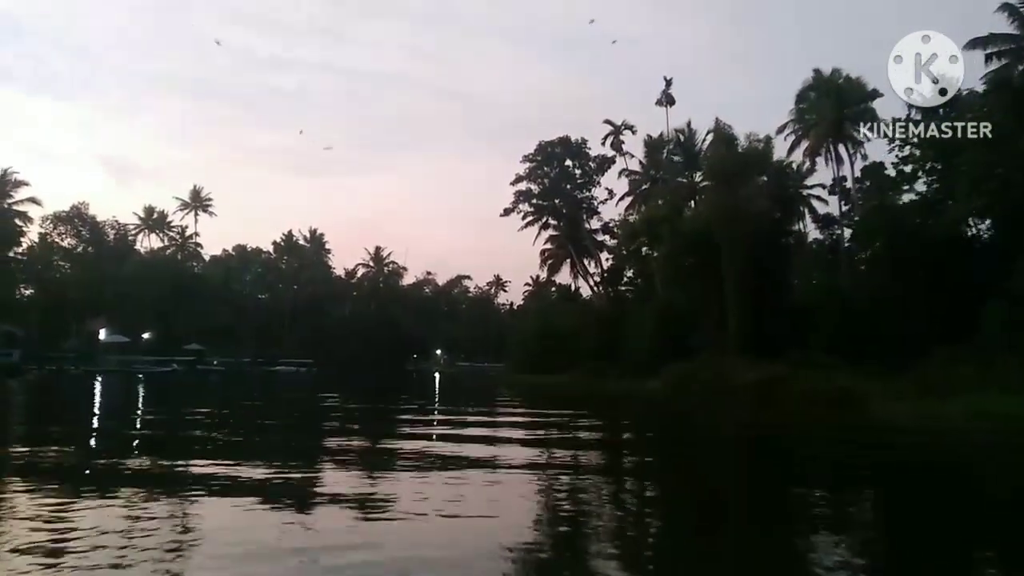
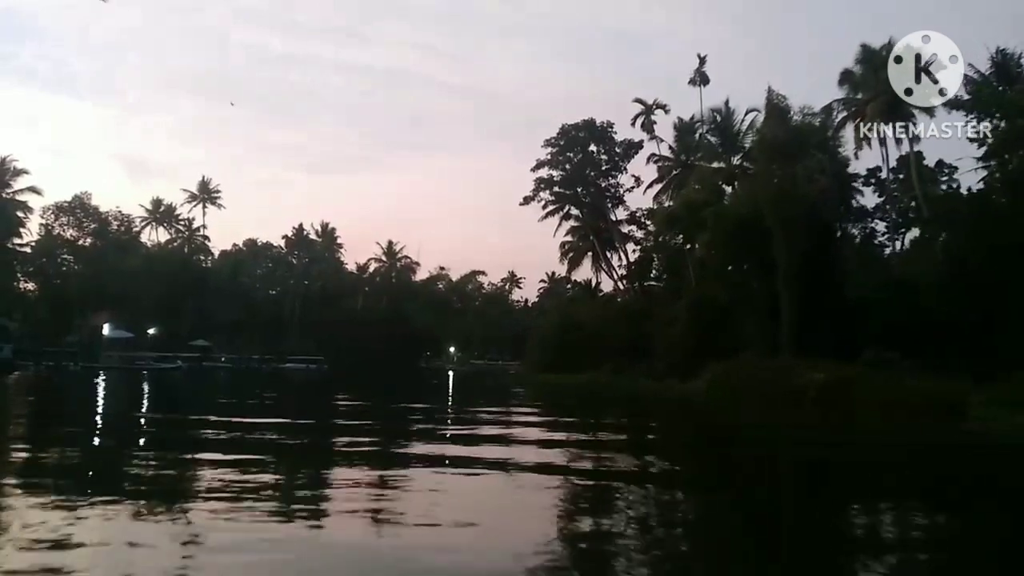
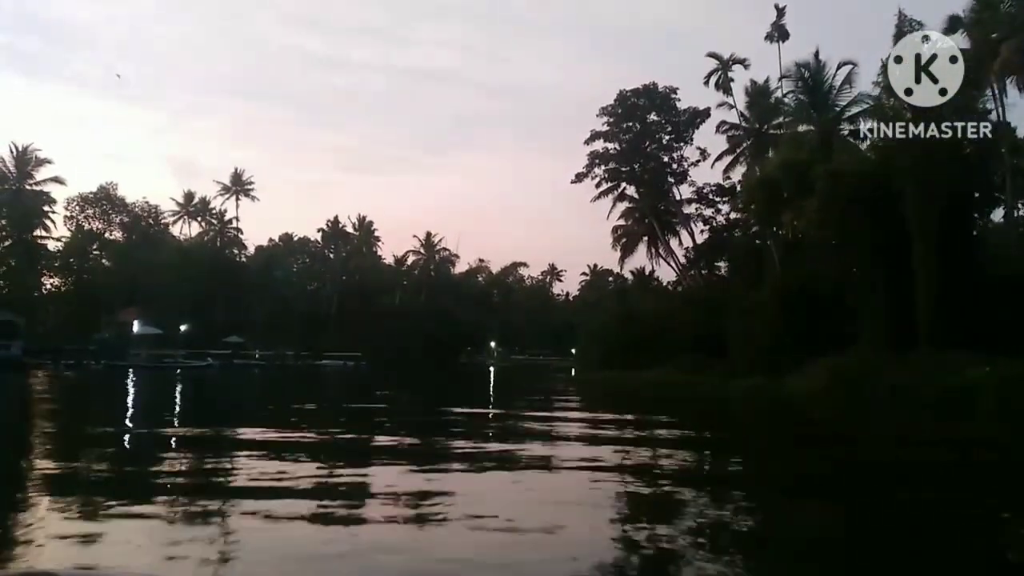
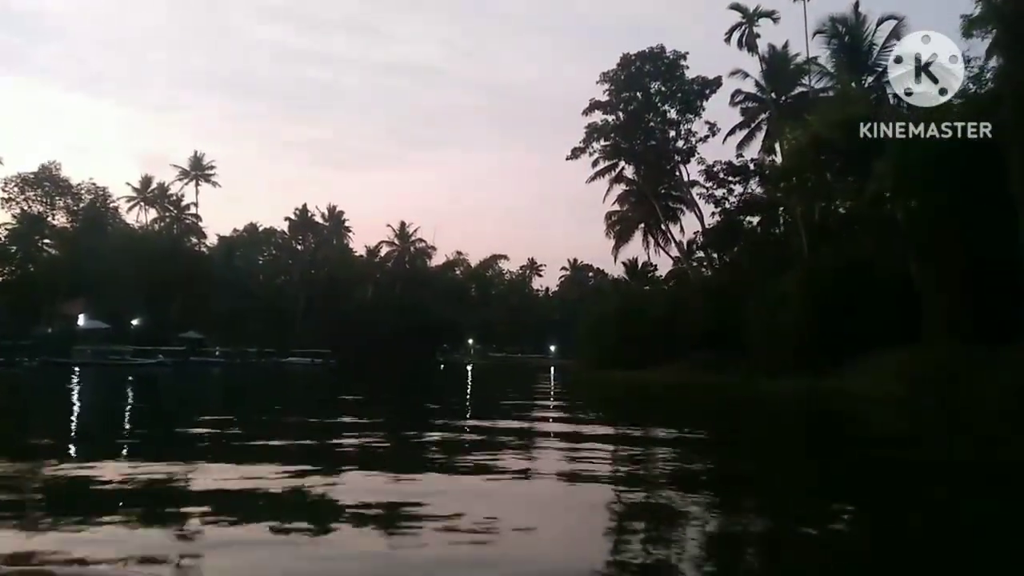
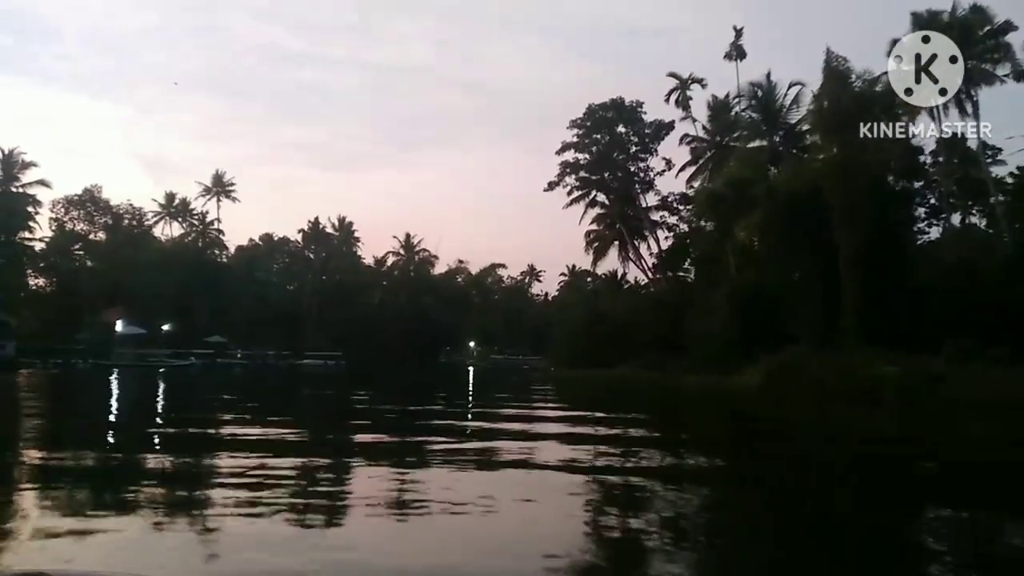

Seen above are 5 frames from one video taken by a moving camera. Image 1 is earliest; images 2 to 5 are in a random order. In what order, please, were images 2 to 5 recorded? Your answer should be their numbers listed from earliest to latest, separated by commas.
2, 5, 3, 4
